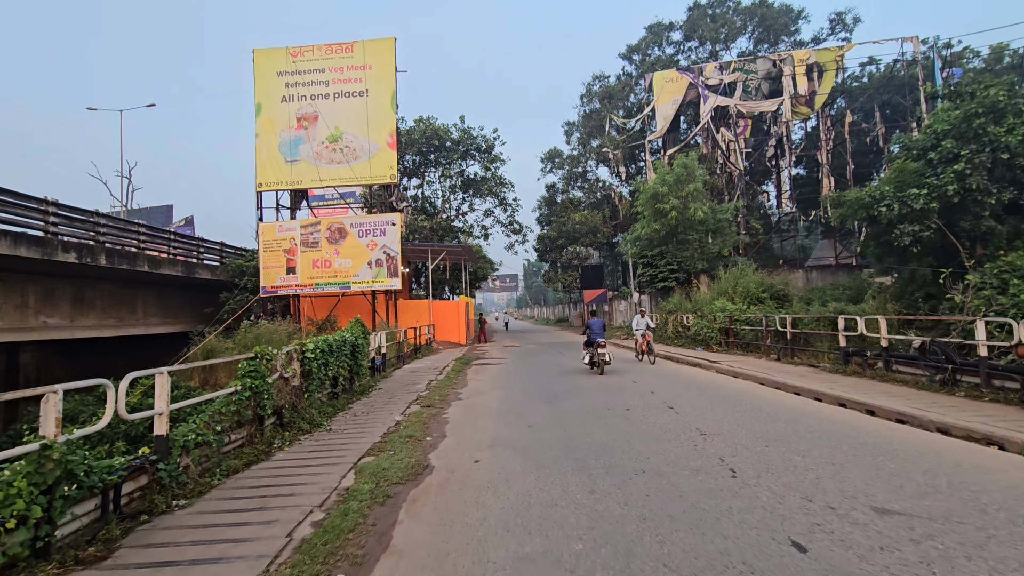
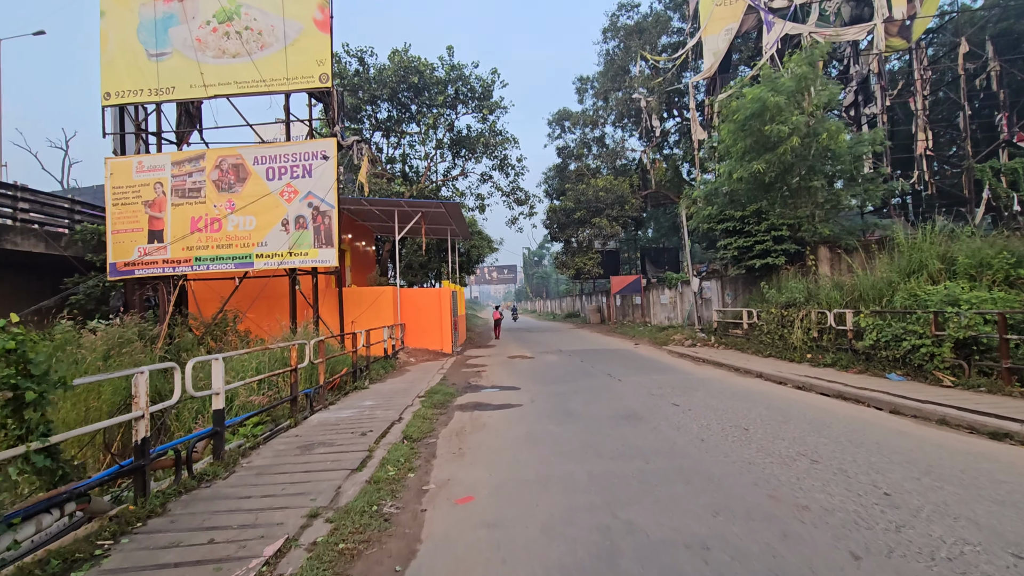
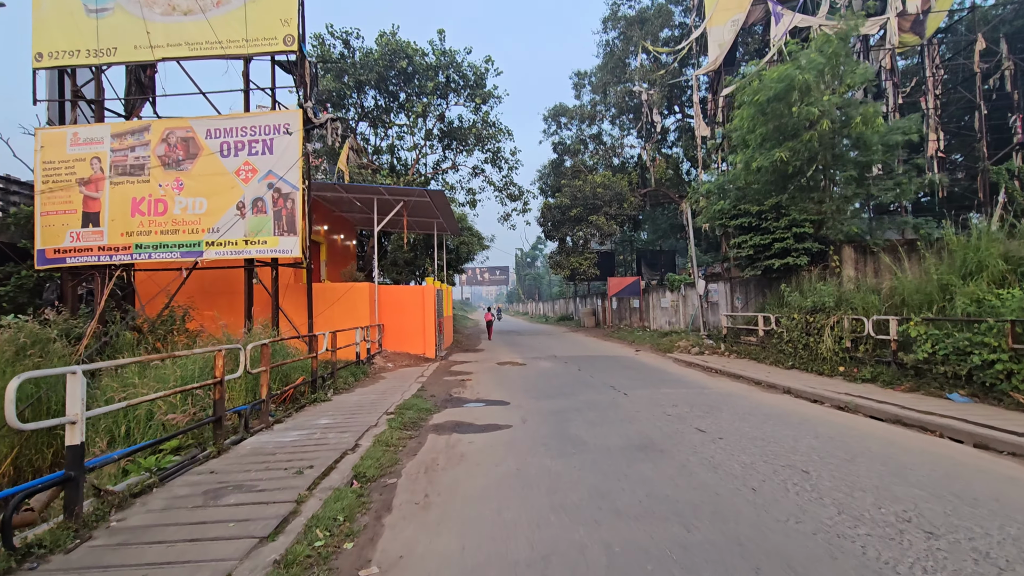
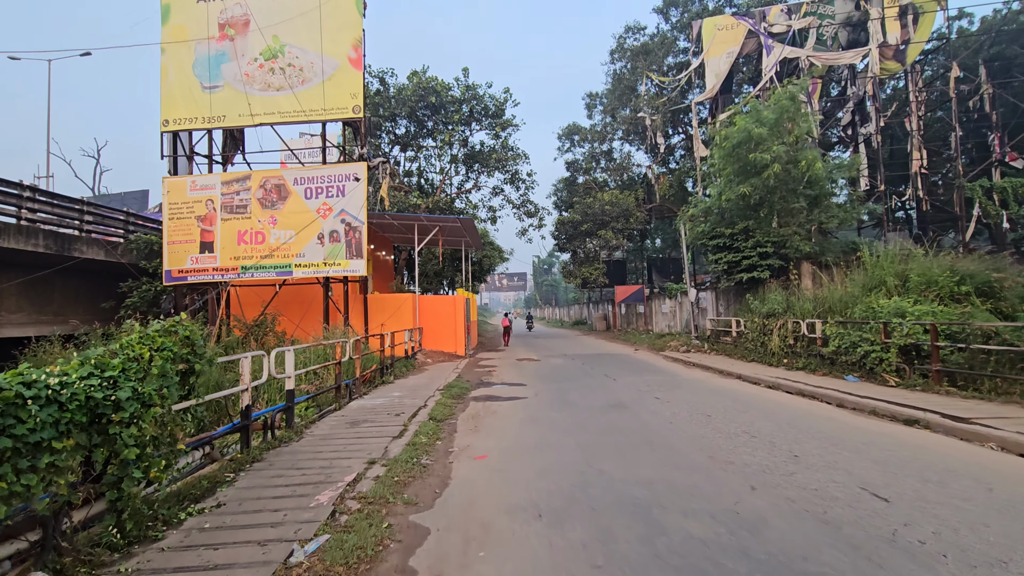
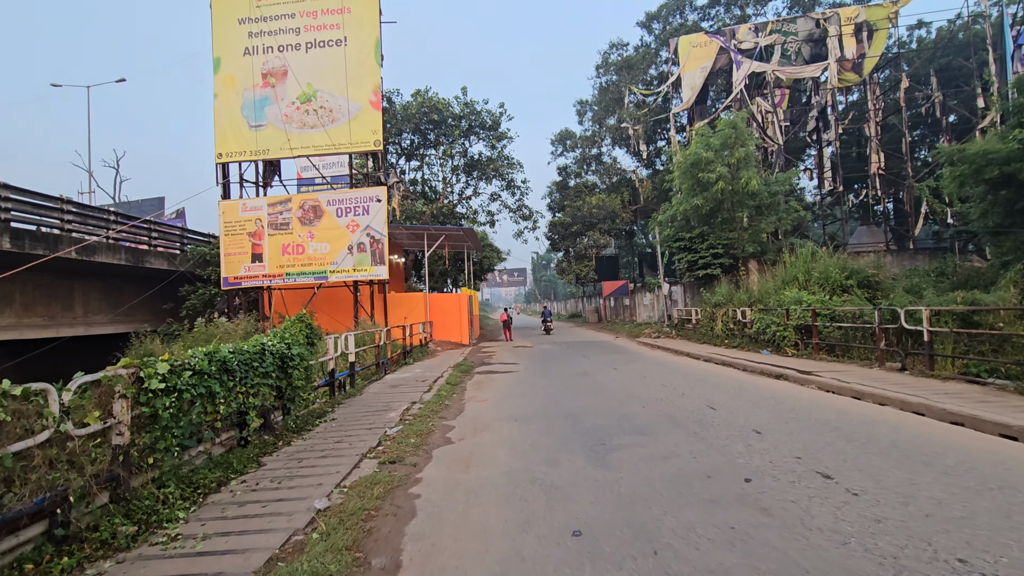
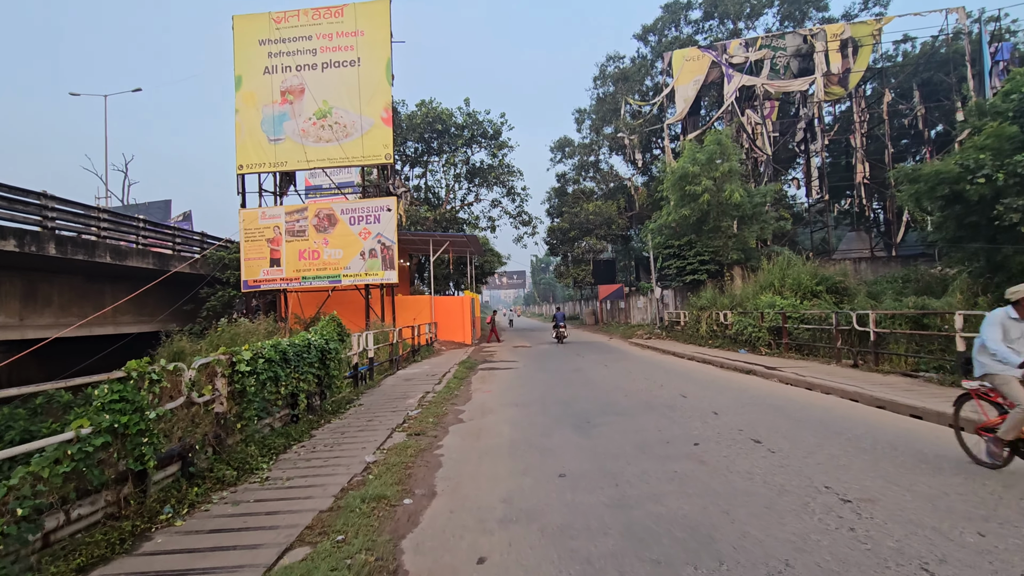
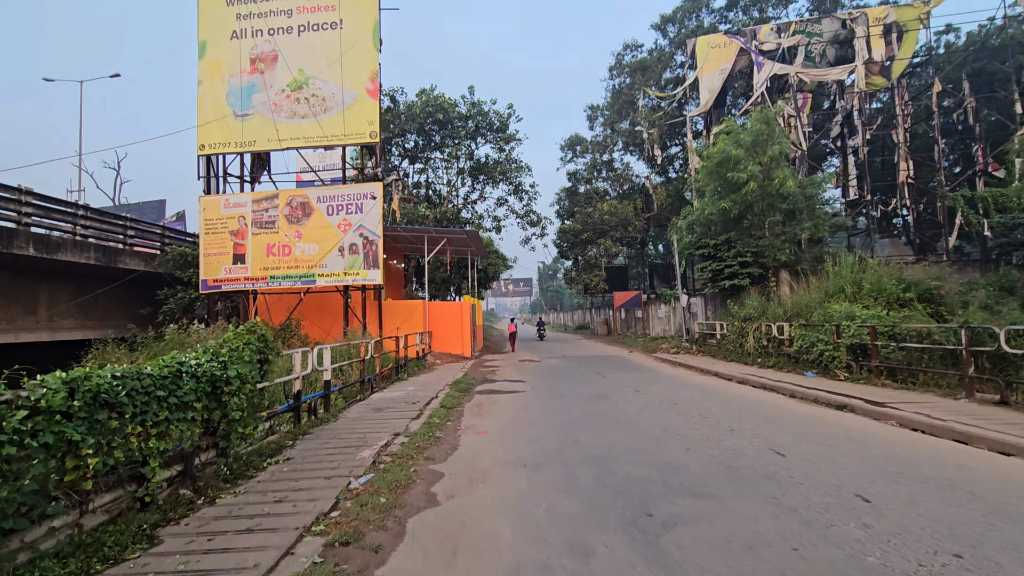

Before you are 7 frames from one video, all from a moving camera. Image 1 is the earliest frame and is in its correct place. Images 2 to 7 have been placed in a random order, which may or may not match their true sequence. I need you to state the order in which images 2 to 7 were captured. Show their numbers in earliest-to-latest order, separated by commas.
6, 5, 7, 4, 2, 3
